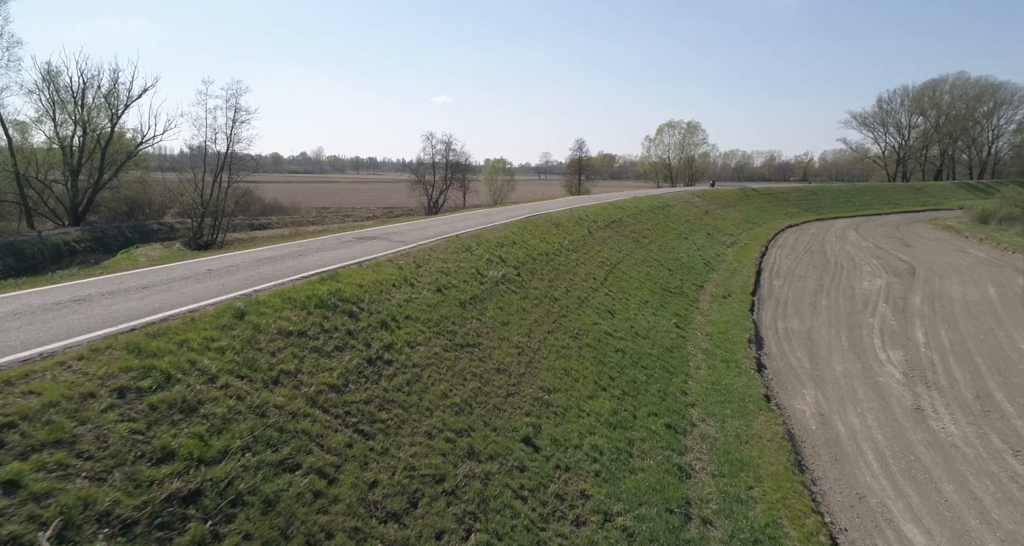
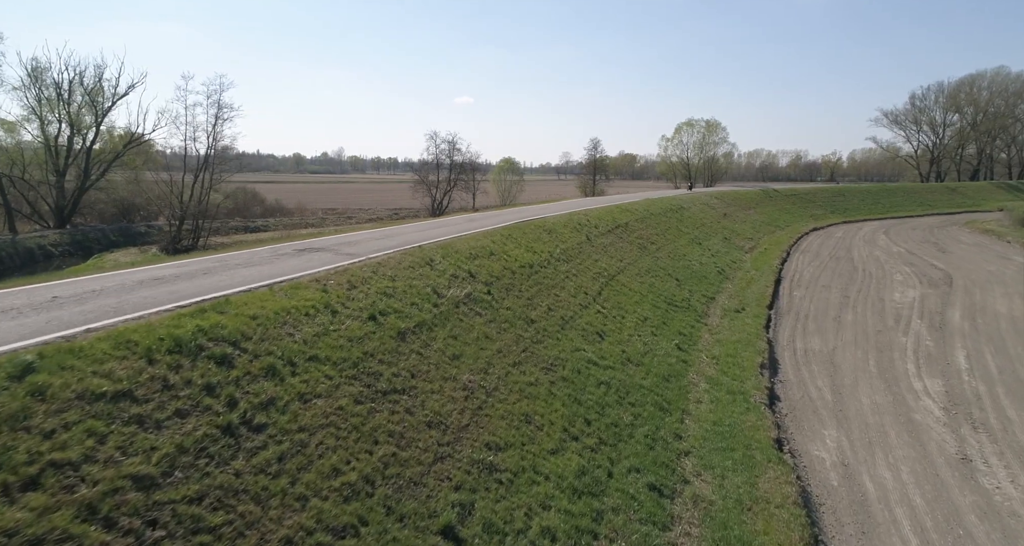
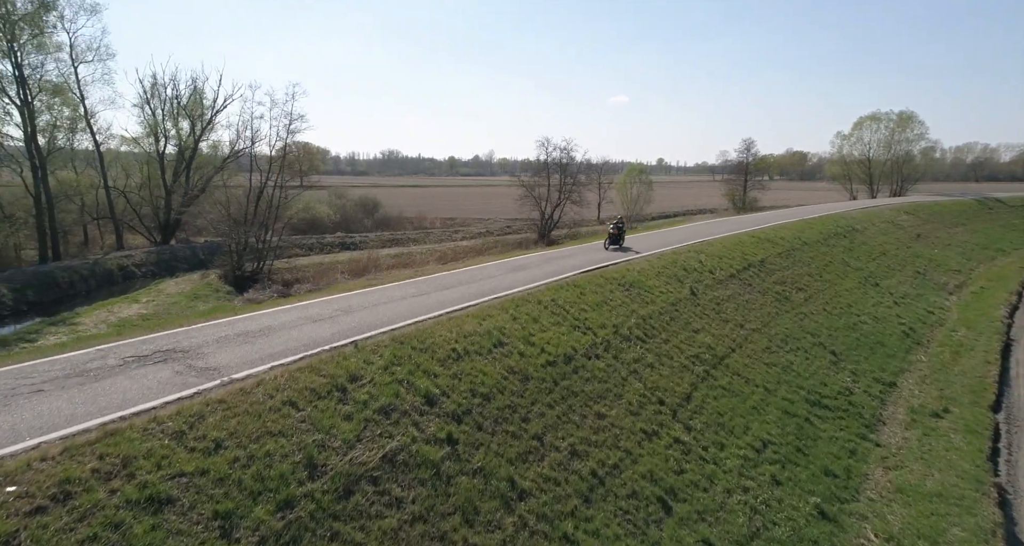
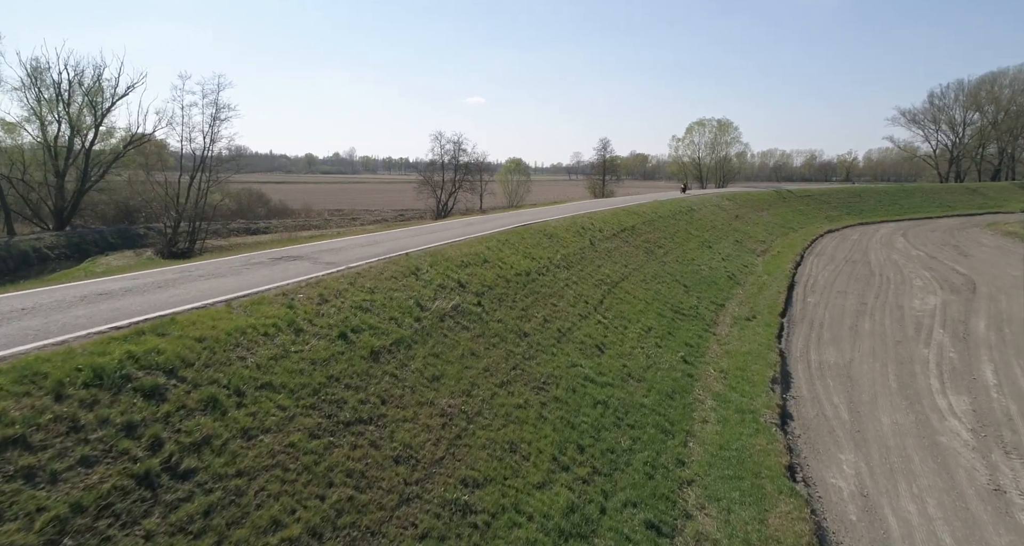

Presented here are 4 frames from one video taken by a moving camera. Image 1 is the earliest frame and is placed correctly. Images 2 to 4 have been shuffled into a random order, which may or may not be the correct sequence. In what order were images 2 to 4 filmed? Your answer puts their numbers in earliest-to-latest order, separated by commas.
2, 4, 3
